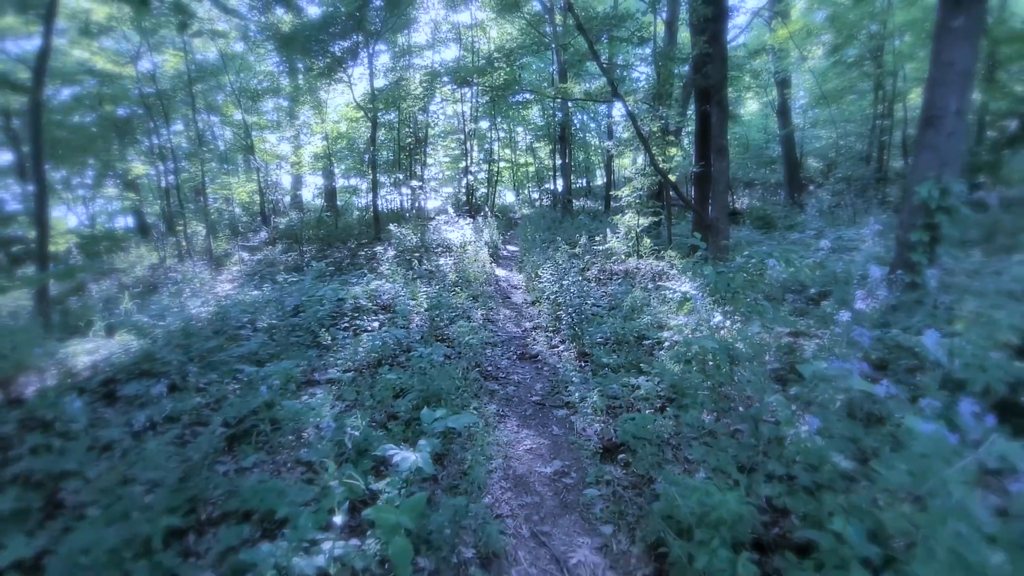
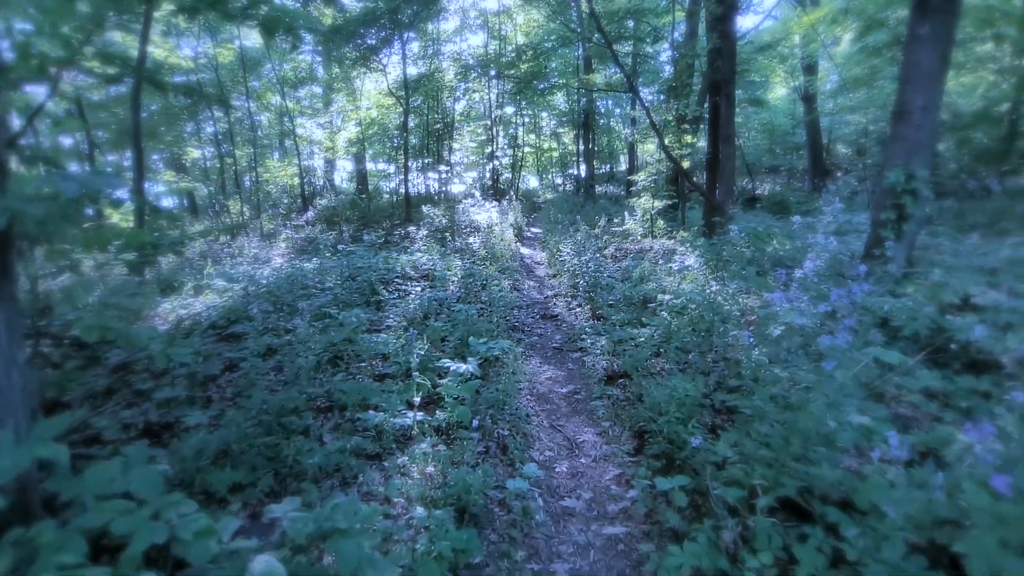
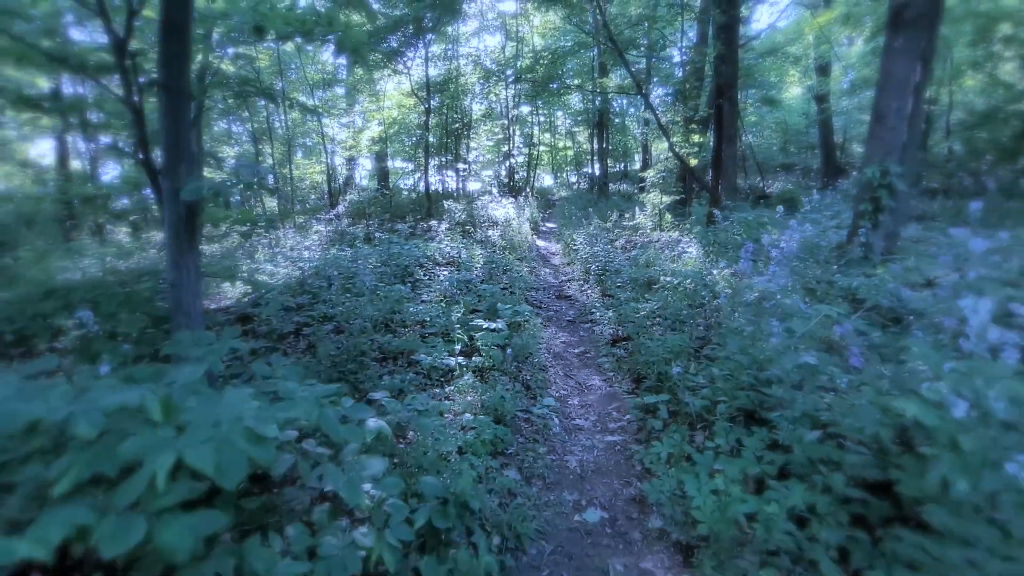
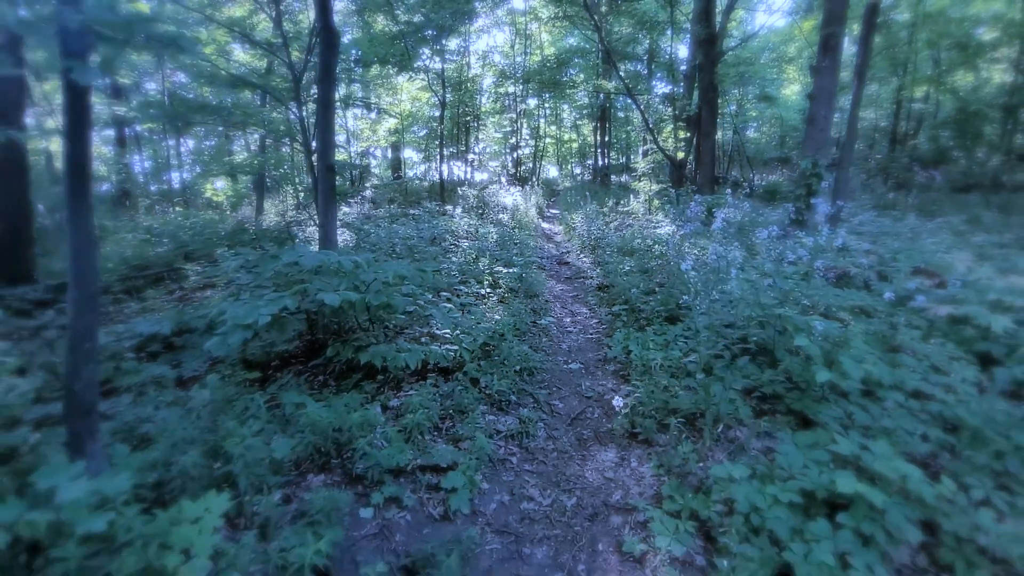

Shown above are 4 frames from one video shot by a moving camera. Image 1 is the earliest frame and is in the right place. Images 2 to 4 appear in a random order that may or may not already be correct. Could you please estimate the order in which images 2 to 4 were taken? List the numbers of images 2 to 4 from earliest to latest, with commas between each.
2, 3, 4
